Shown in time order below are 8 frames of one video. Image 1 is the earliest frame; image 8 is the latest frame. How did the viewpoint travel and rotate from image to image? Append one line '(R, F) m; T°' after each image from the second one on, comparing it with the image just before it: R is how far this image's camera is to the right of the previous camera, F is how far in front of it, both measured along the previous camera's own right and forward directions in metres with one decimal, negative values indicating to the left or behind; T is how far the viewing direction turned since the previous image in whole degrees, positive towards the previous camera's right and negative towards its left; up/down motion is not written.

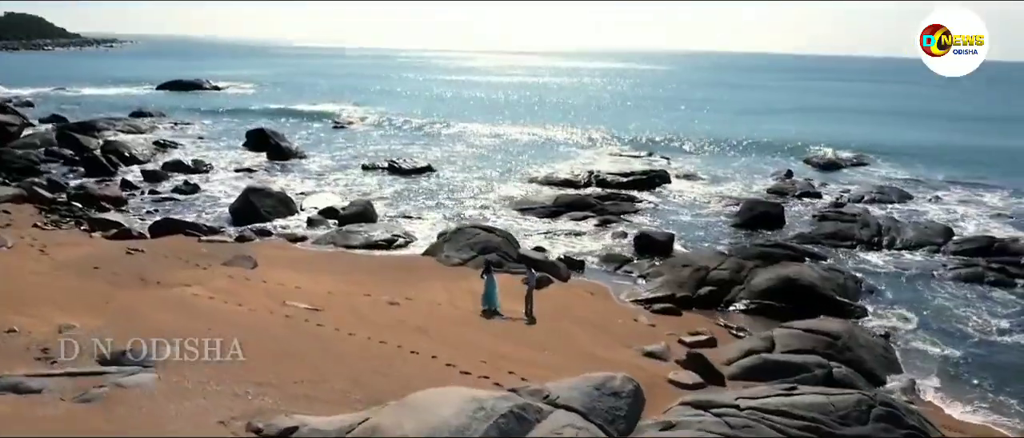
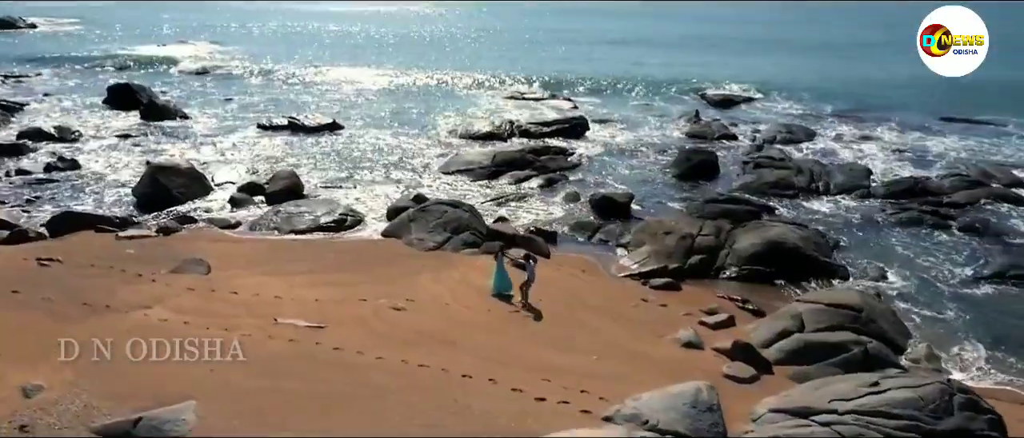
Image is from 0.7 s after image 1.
(-3.0, +1.7) m; +11°
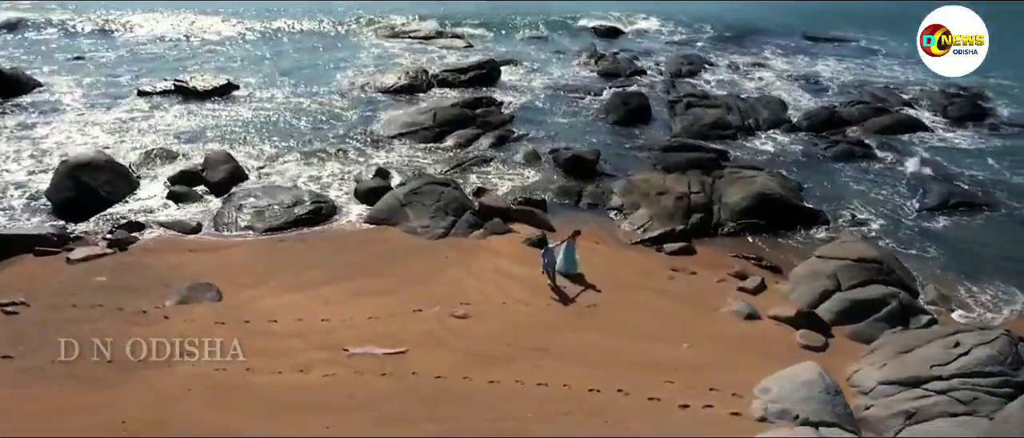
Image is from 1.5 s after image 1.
(-4.0, +1.1) m; +13°
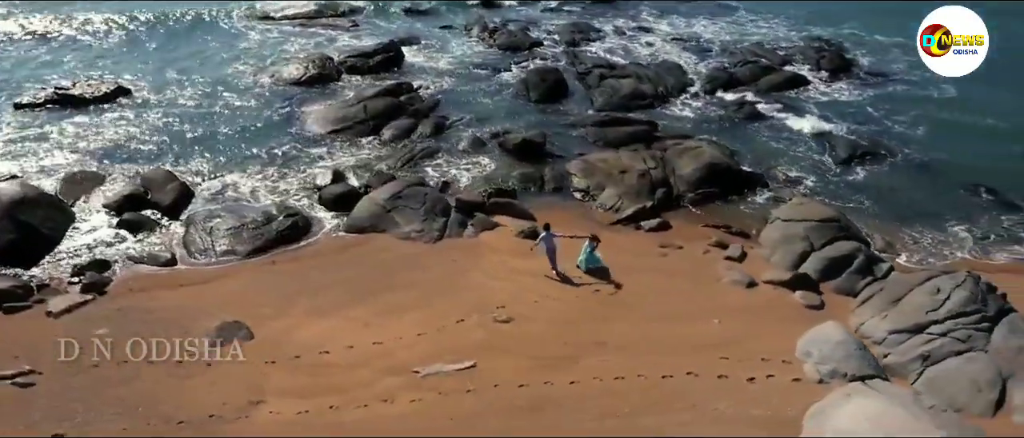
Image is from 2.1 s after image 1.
(-3.4, -0.1) m; +12°
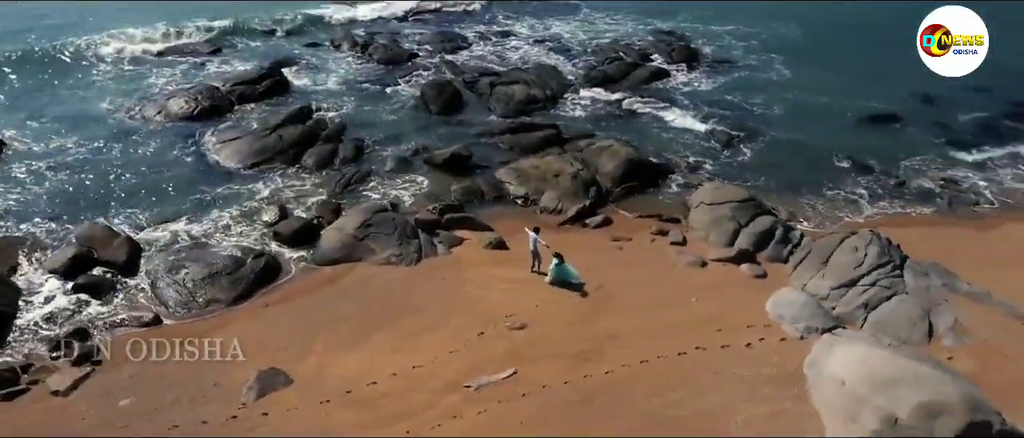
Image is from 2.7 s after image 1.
(-3.5, -0.9) m; +13°
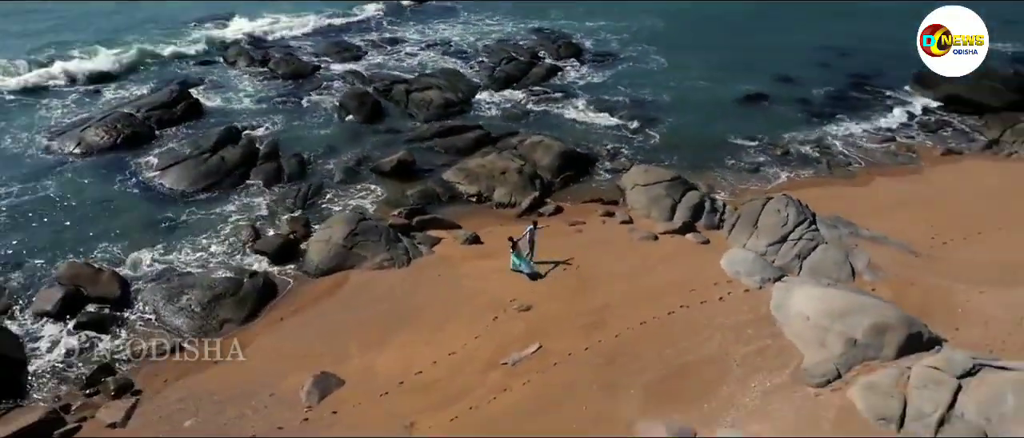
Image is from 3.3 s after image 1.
(-3.3, -1.6) m; +11°
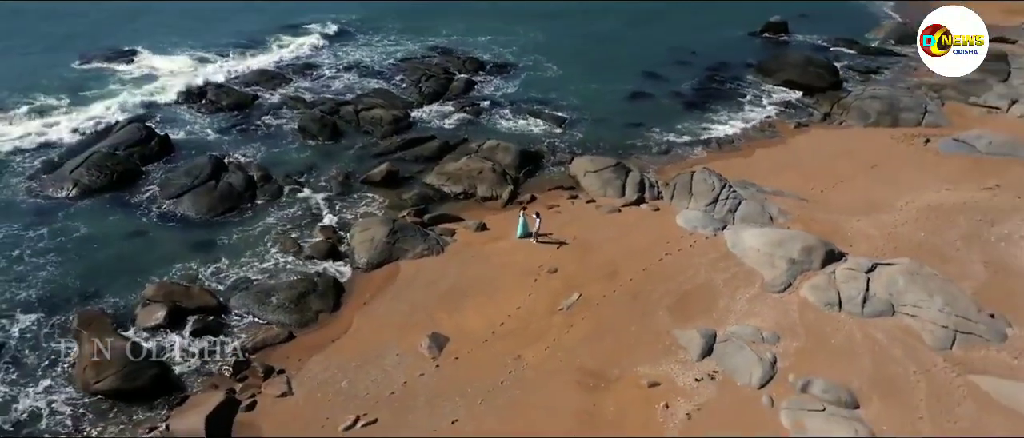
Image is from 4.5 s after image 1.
(-5.6, -4.3) m; +13°
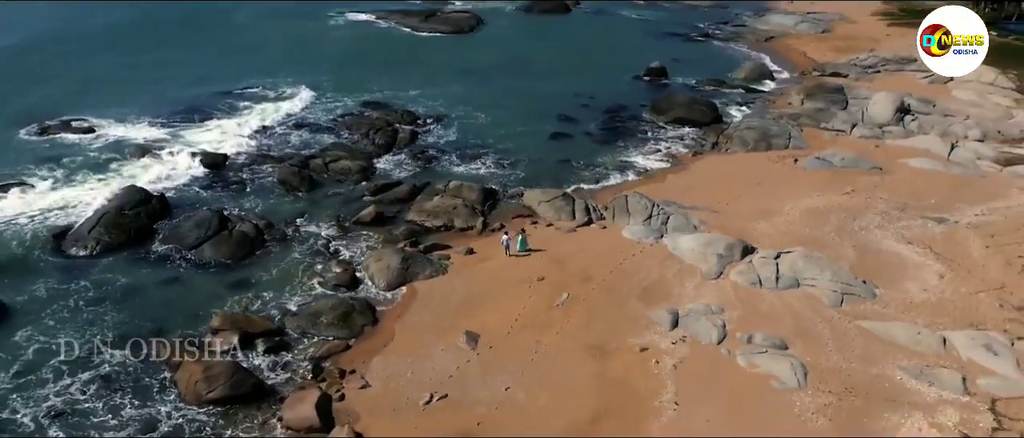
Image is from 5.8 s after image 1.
(-4.3, -5.4) m; +9°
